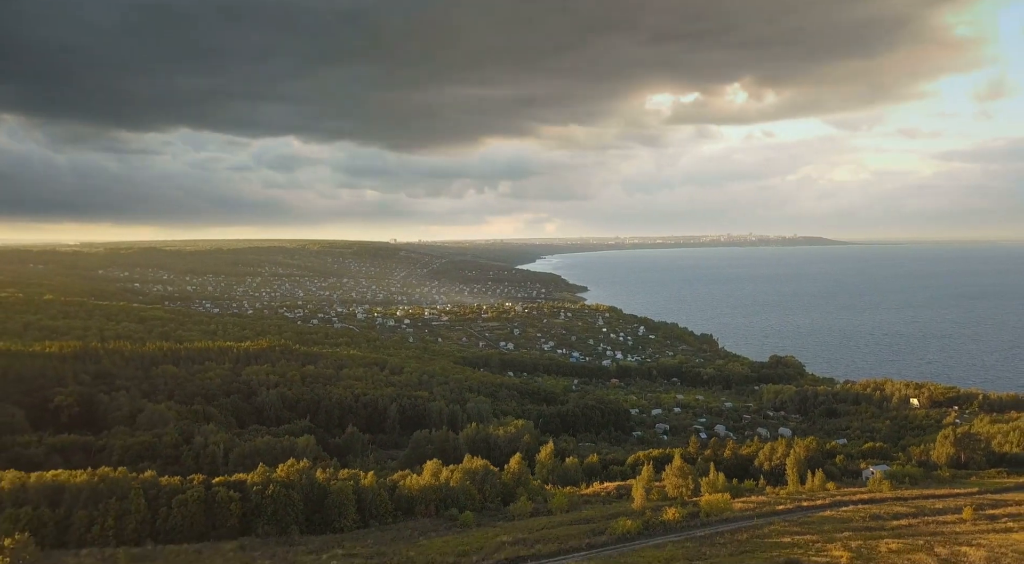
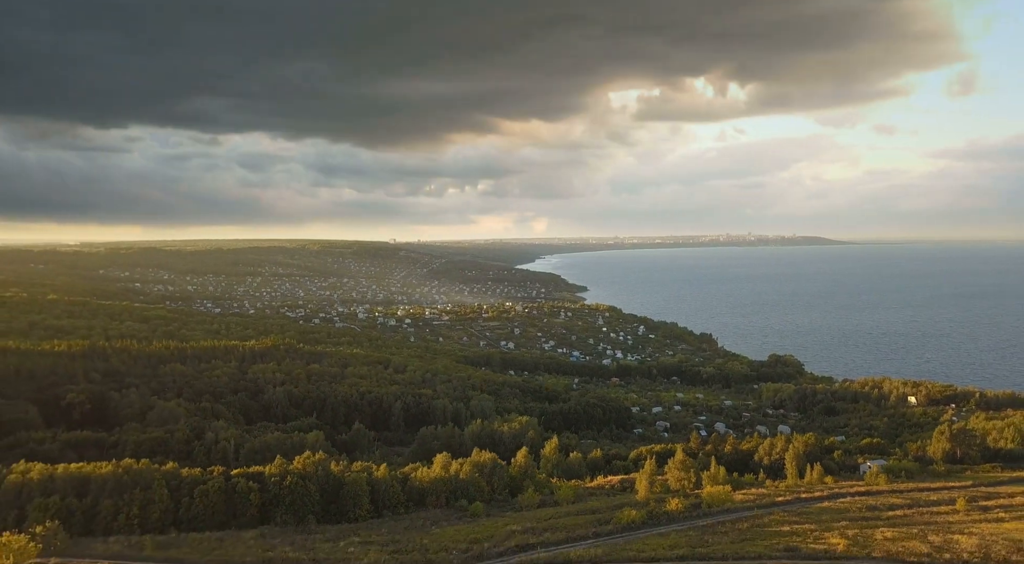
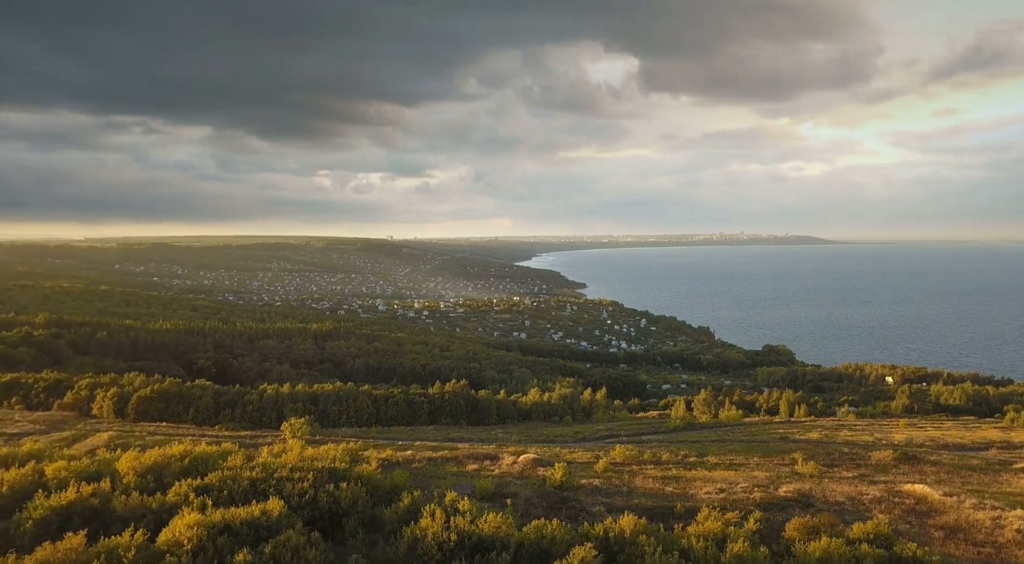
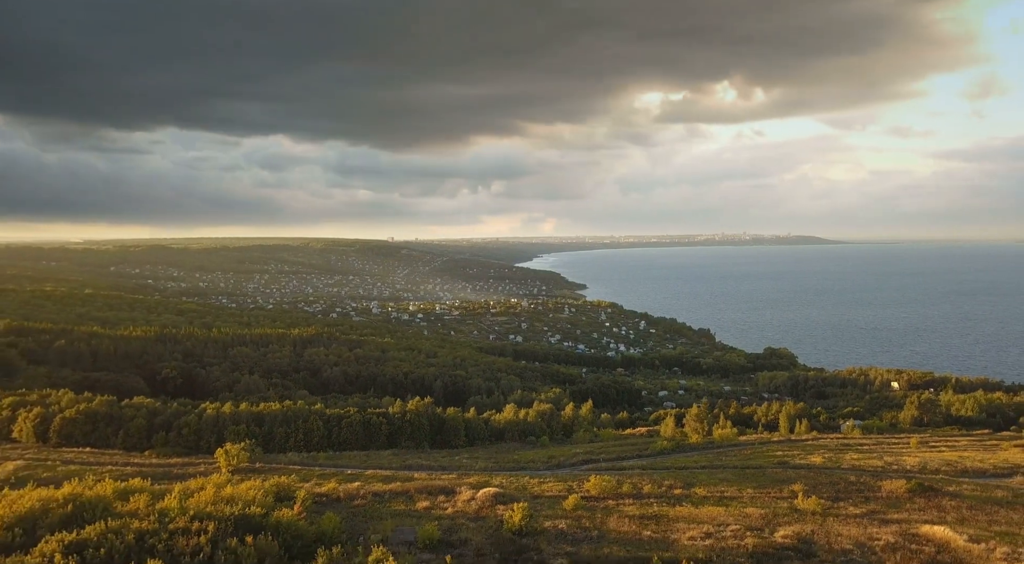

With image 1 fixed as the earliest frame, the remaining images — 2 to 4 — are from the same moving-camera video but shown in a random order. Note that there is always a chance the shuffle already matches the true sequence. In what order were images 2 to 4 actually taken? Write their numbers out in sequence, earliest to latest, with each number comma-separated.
2, 4, 3
